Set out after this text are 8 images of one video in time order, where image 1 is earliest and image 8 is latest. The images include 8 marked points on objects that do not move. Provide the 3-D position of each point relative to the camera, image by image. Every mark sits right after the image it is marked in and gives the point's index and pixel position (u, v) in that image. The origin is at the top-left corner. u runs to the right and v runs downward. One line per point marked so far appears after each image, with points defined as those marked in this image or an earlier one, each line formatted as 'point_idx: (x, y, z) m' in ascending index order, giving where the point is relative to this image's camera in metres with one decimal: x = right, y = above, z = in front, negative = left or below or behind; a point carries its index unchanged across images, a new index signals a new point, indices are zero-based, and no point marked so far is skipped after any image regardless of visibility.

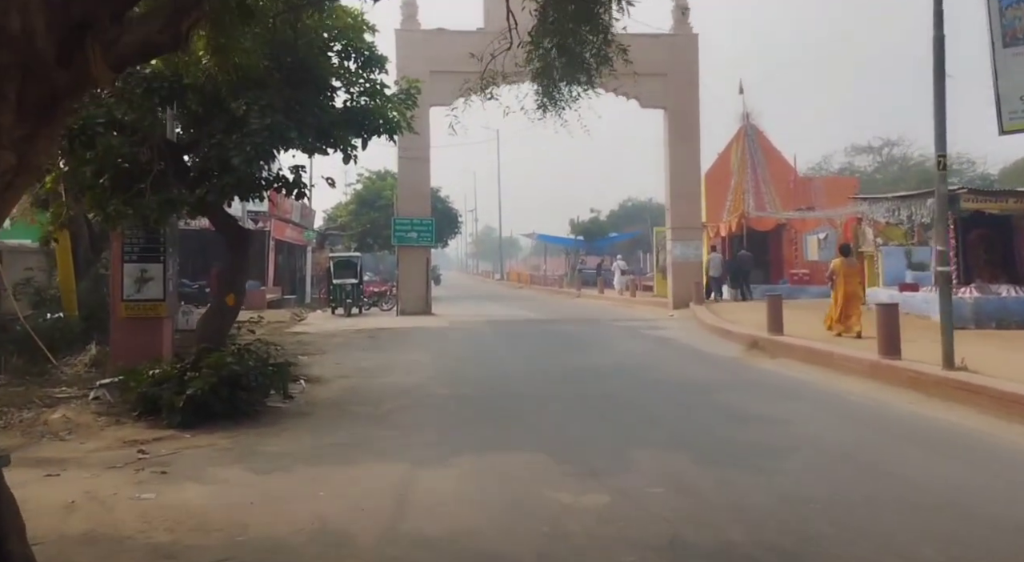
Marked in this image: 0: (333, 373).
0: (-2.5, -1.4, +14.4) m
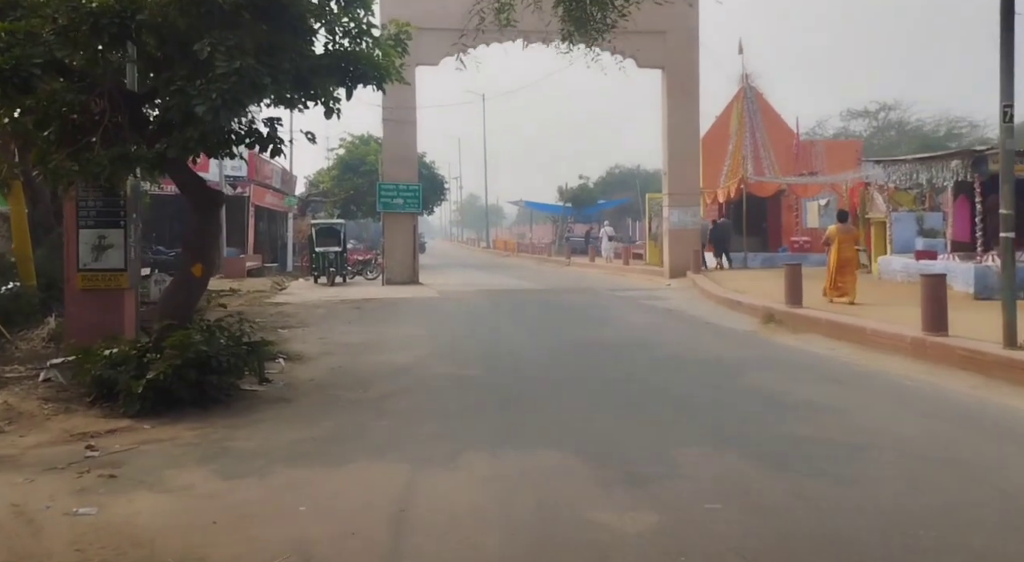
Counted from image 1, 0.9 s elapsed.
0: (-2.5, -1.0, +13.2) m
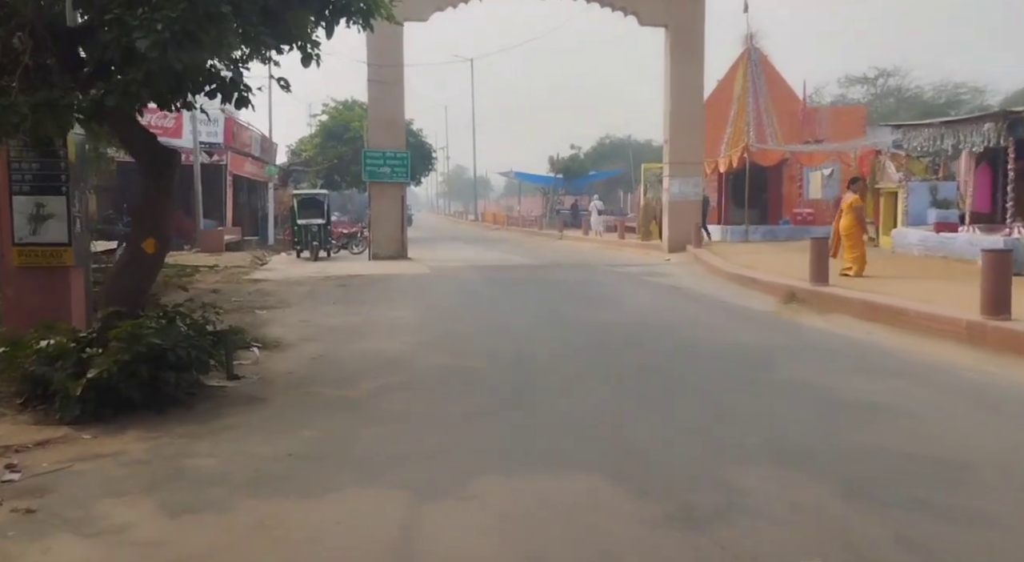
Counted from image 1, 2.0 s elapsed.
0: (-2.5, -0.7, +11.8) m
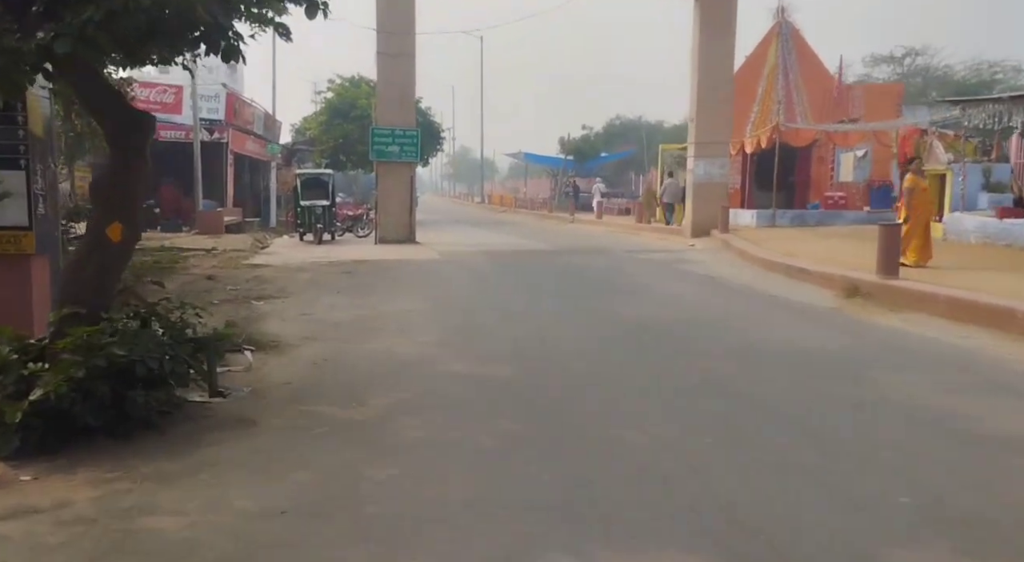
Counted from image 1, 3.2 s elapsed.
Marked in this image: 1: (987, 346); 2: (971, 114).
0: (-2.2, -0.6, +10.4) m
1: (+4.1, -0.6, +8.8) m
2: (+7.6, +2.8, +16.9) m
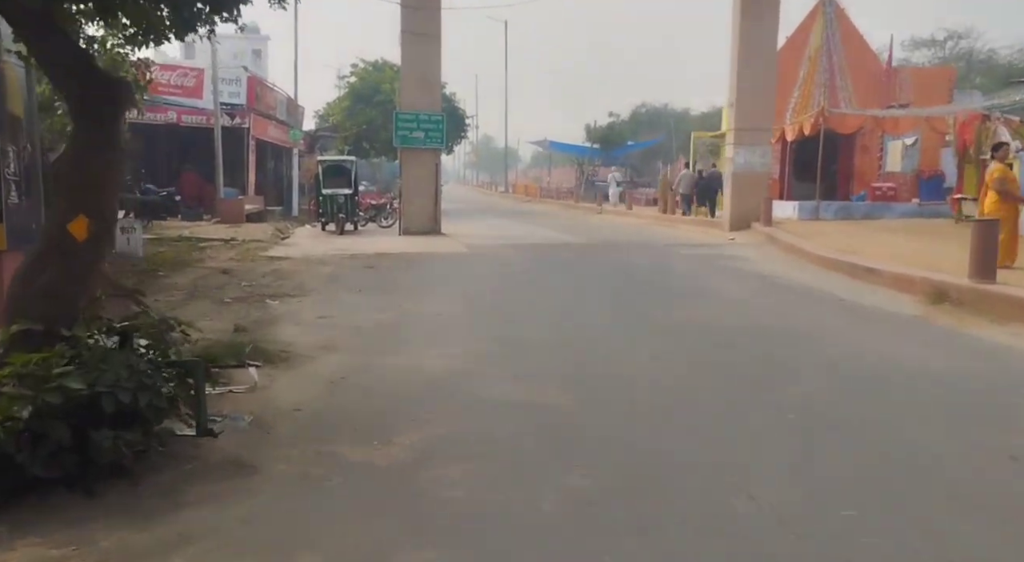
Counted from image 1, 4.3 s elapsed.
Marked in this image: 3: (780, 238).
0: (-1.8, -0.6, +9.3) m
1: (+4.4, -0.6, +7.5) m
2: (+8.2, +2.8, +15.5) m
3: (+5.1, +0.8, +19.3) m
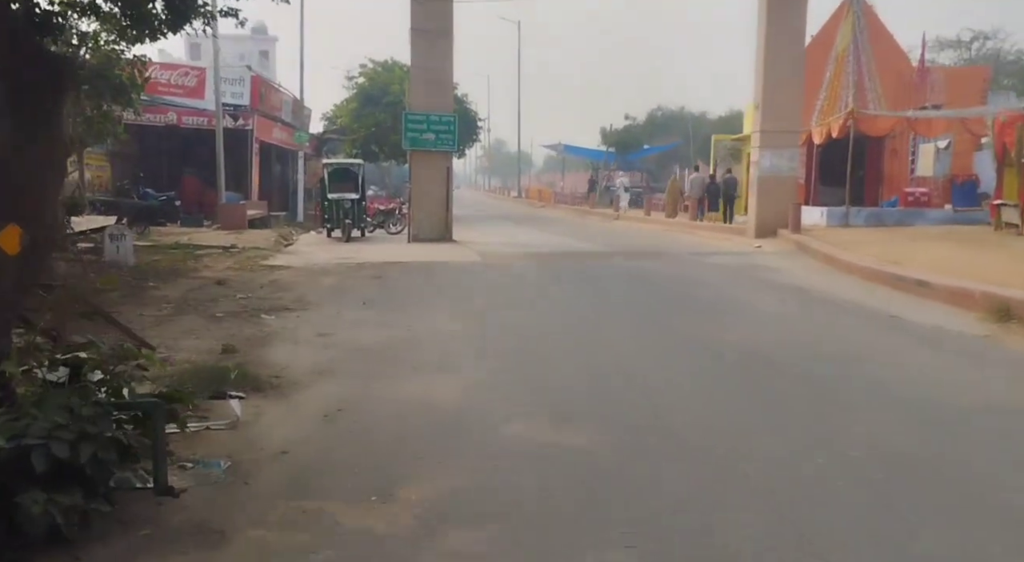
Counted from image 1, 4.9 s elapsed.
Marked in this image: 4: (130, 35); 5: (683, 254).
0: (-1.7, -0.7, +8.2) m
1: (+4.6, -0.8, +6.4) m
2: (+8.4, +2.6, +14.4) m
3: (+5.3, +0.6, +18.1) m
4: (-6.7, +4.3, +17.8) m
5: (+3.4, +0.5, +19.8) m
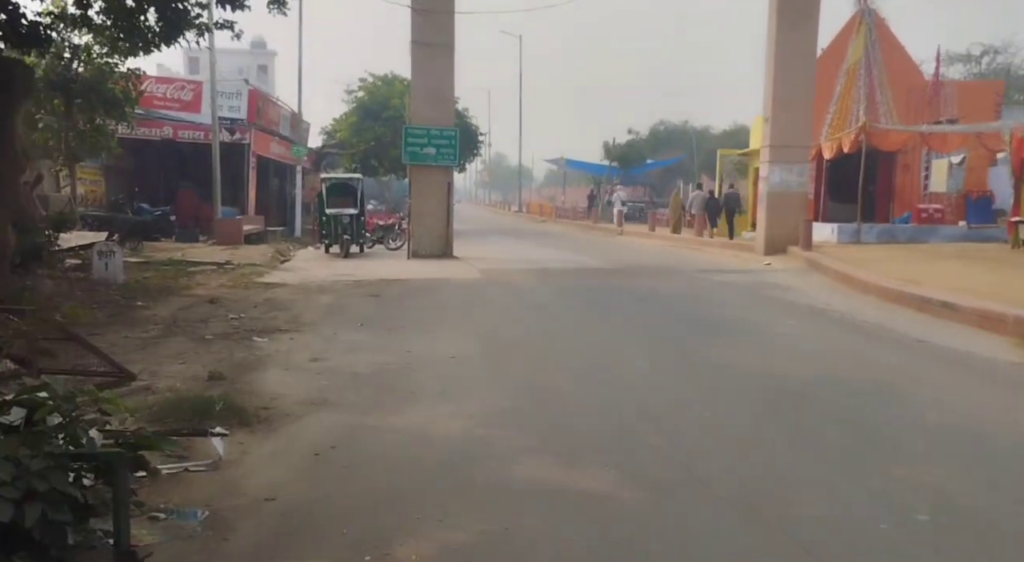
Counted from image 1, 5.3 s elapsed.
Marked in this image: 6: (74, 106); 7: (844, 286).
0: (-1.6, -0.9, +7.6) m
1: (+4.6, -0.9, +5.8) m
2: (+8.5, +2.3, +13.8) m
3: (+5.4, +0.3, +17.6) m
4: (-6.6, +4.0, +17.2) m
5: (+3.4, +0.2, +19.3) m
6: (-8.2, +3.3, +19.1) m
7: (+4.8, -0.1, +14.6) m
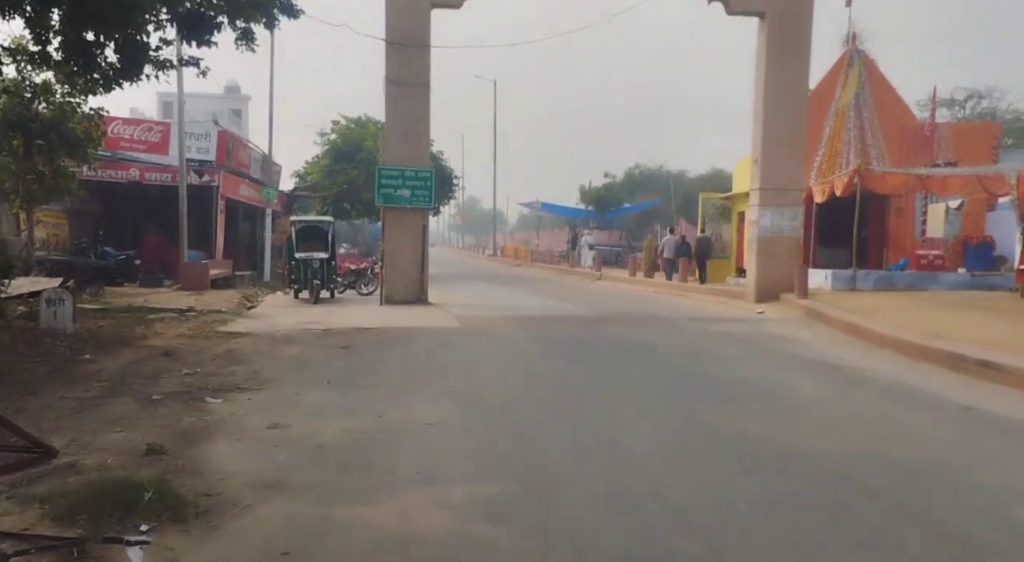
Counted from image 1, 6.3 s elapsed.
0: (-1.6, -1.3, +6.3) m
1: (+4.6, -1.2, +4.7) m
2: (+8.3, +1.6, +12.9) m
3: (+5.1, -0.5, +16.5) m
4: (-6.9, +3.2, +16.0) m
5: (+3.1, -0.7, +18.1) m
6: (-8.6, +2.4, +17.8) m
7: (+4.6, -0.8, +13.5) m
